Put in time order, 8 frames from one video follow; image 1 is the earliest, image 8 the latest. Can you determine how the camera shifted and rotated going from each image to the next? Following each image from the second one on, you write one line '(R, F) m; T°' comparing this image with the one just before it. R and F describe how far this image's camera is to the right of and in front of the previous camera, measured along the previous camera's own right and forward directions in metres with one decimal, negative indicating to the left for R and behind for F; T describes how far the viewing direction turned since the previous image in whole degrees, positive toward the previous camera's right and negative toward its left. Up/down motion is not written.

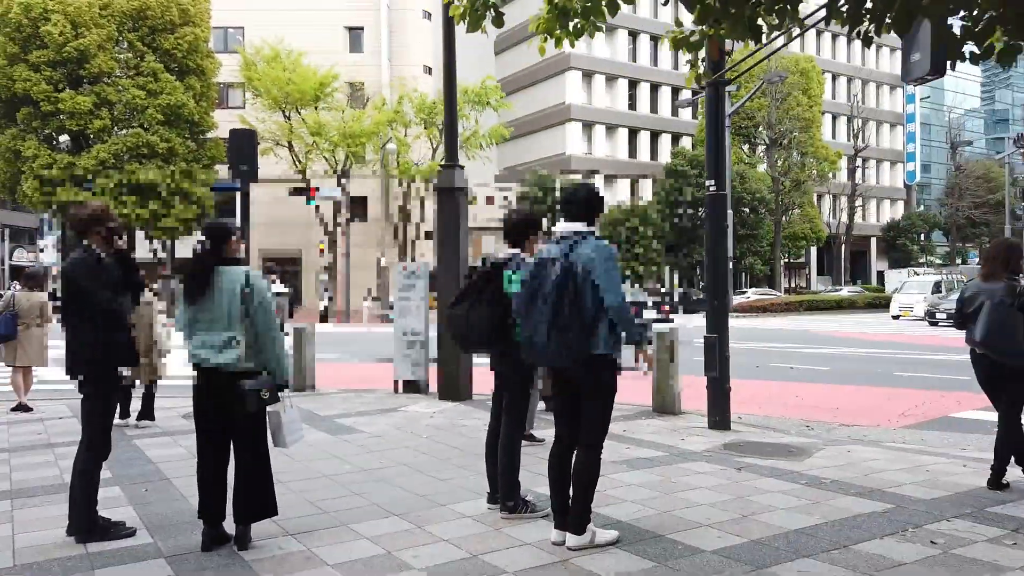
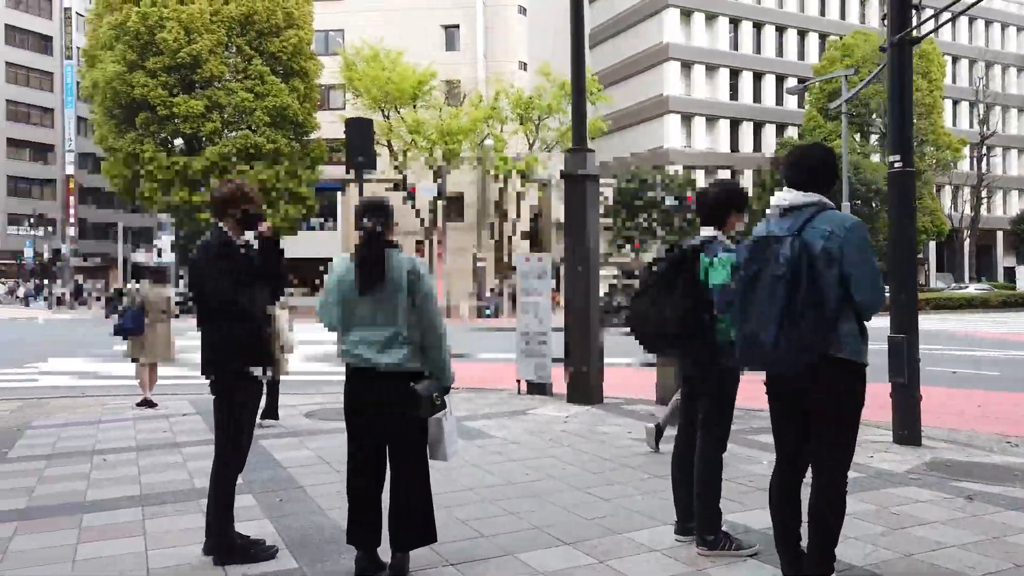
(-0.5, +0.6) m; -7°
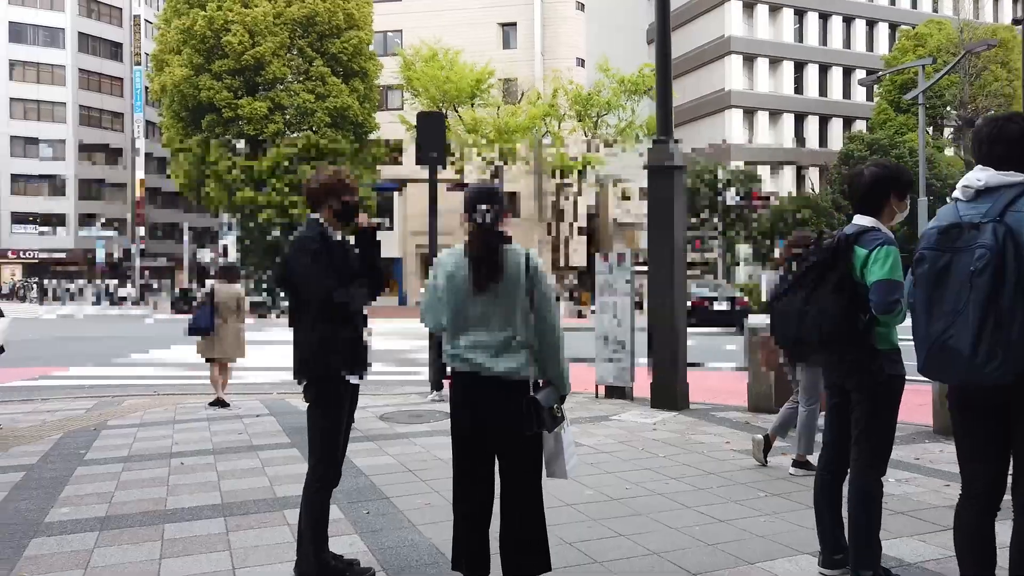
(-0.3, +0.4) m; -4°
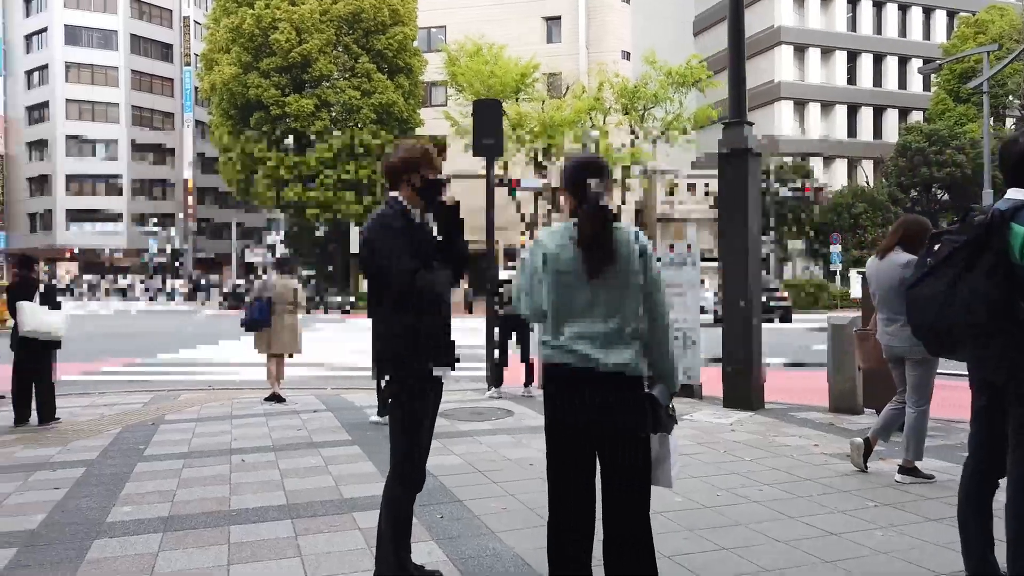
(-0.2, +0.3) m; -3°
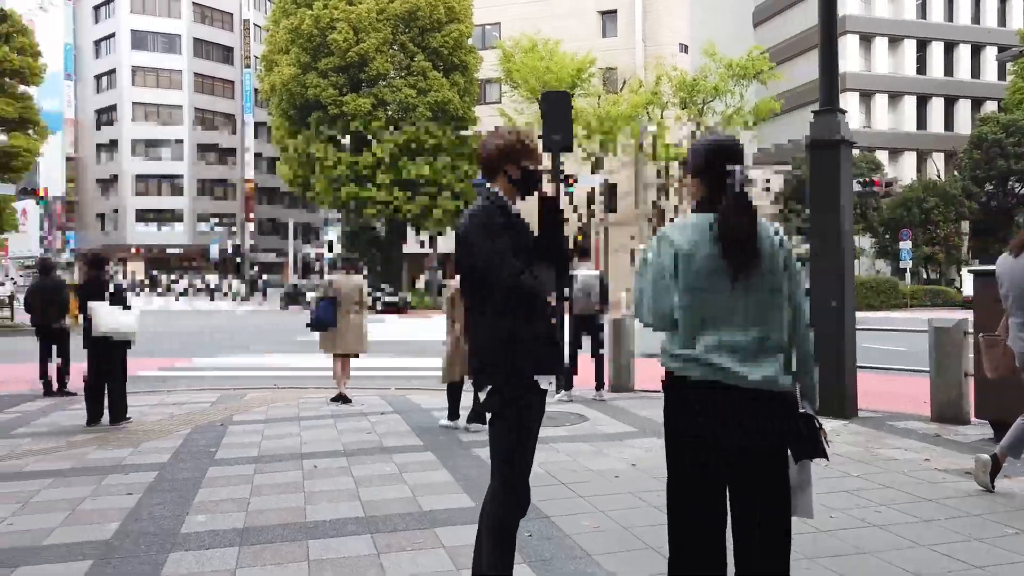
(-0.2, +0.3) m; -4°
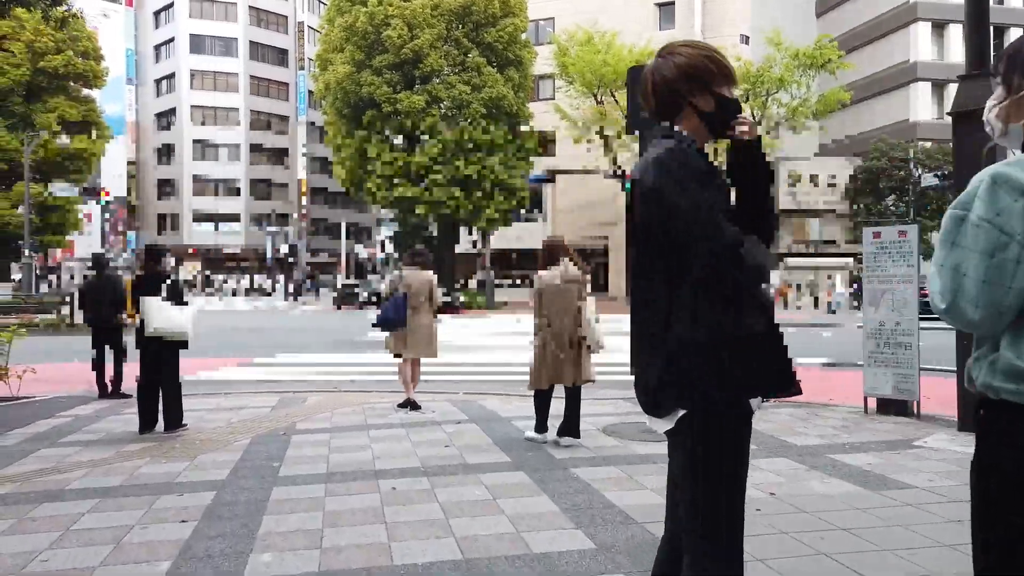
(-0.4, +0.8) m; -4°
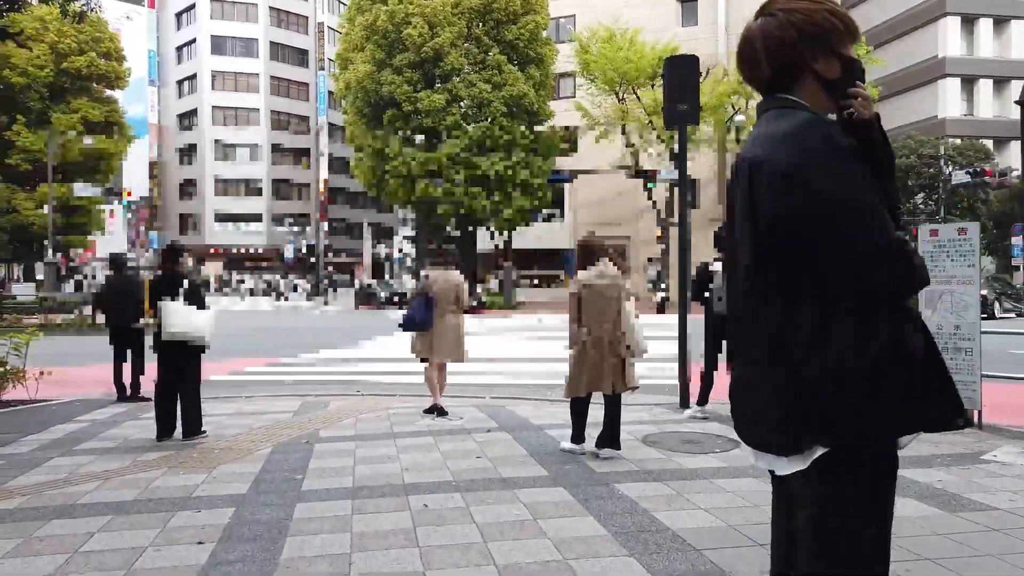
(-0.1, +0.3) m; -1°
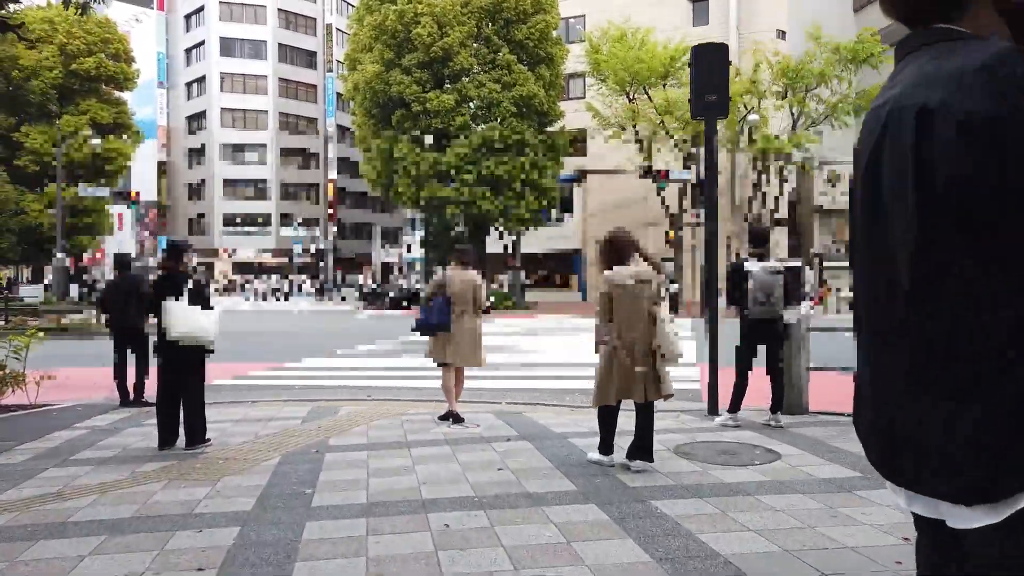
(-0.1, +0.4) m; -1°
